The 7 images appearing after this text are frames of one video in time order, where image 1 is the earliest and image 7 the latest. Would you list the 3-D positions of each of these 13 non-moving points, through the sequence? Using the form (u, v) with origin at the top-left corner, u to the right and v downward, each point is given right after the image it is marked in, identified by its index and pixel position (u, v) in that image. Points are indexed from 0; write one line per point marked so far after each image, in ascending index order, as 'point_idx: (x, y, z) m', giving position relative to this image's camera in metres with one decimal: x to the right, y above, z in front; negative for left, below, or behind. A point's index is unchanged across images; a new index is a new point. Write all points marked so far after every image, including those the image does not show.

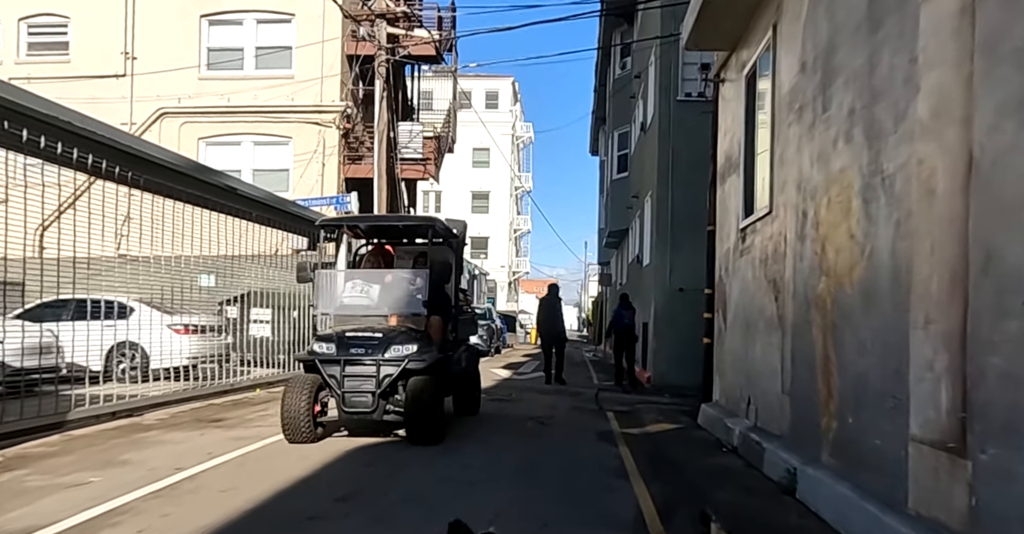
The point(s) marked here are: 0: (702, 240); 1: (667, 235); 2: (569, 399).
0: (+4.3, +0.6, +16.0) m
1: (+3.5, +0.8, +16.0) m
2: (+1.0, -2.3, +12.2) m
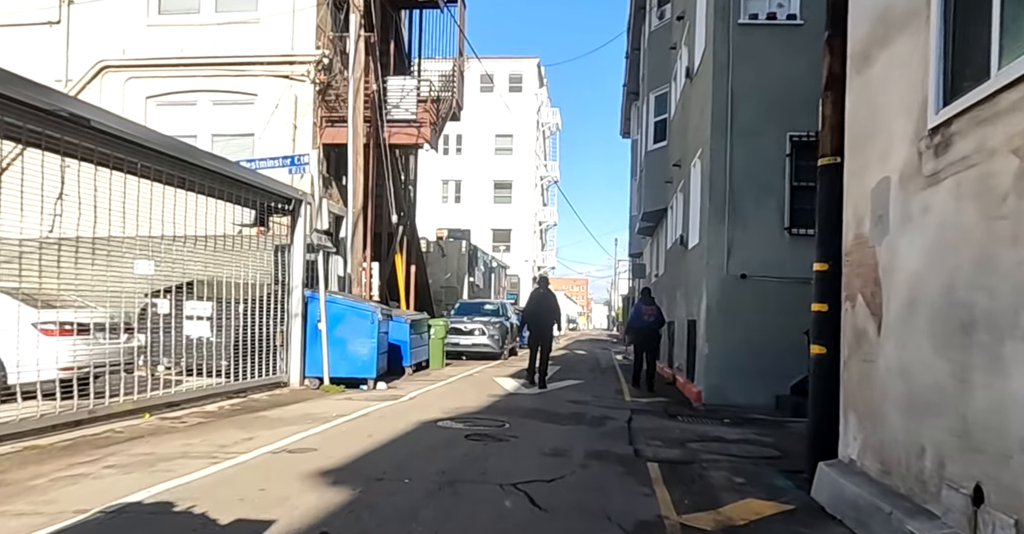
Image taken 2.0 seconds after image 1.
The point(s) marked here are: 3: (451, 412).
0: (+4.3, +0.9, +11.9) m
1: (+3.6, +1.1, +11.9) m
2: (+0.9, -1.9, +8.3) m
3: (-0.8, -1.9, +9.3) m
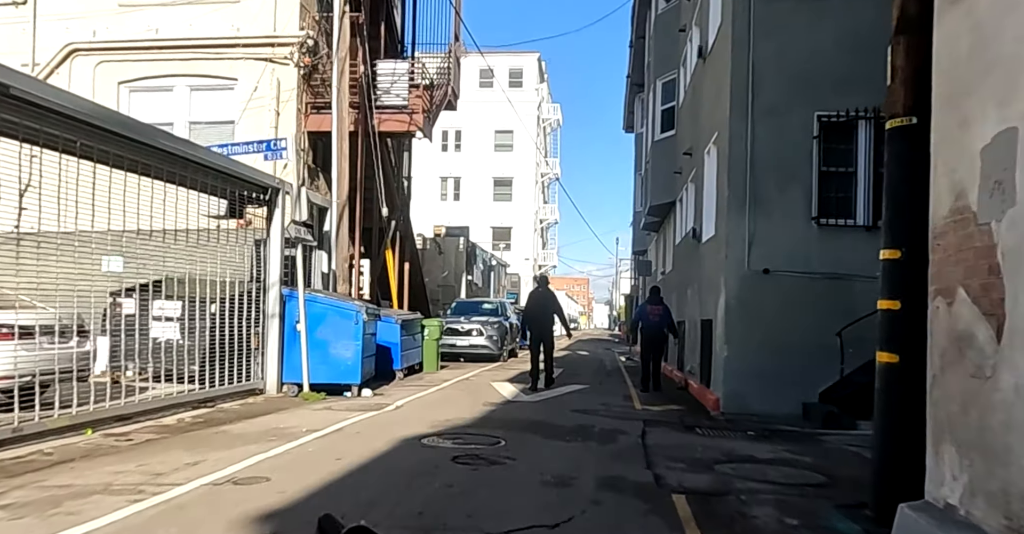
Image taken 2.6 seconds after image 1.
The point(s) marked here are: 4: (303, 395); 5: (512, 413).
0: (+4.3, +1.0, +10.7) m
1: (+3.5, +1.2, +10.8) m
2: (+0.9, -1.9, +7.1) m
3: (-0.8, -1.9, +8.2) m
4: (-3.4, -2.1, +11.4) m
5: (0.0, -2.0, +9.5) m
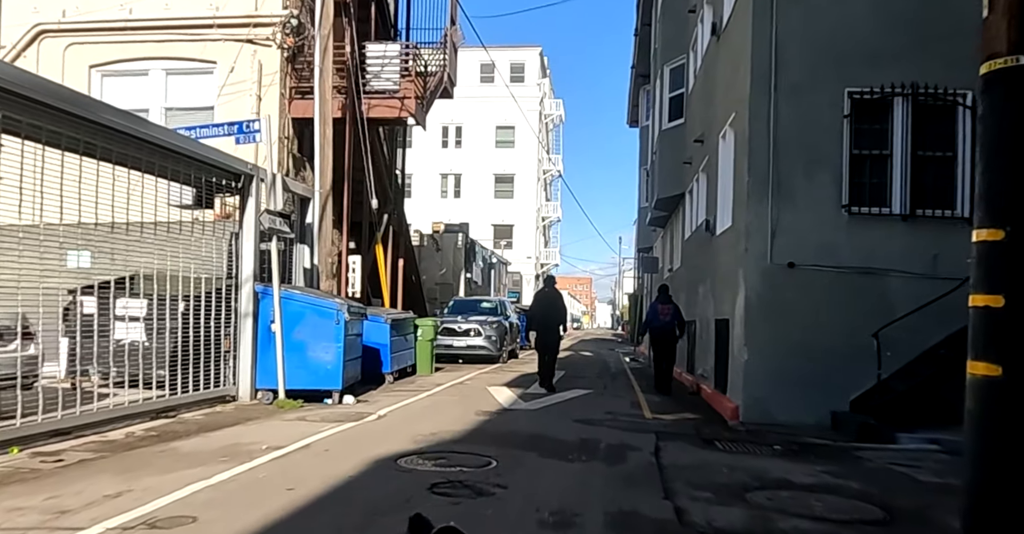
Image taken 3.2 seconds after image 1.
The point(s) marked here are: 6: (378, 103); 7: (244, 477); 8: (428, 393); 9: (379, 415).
0: (+4.3, +1.1, +9.6) m
1: (+3.5, +1.3, +9.7) m
2: (+0.8, -1.8, +6.0) m
3: (-0.9, -1.8, +7.1) m
4: (-3.4, -2.0, +10.3) m
5: (-0.1, -1.9, +8.4) m
6: (-3.0, +3.7, +15.7) m
7: (-2.1, -1.6, +5.4) m
8: (-1.5, -2.2, +12.6) m
9: (-1.8, -2.0, +9.5) m
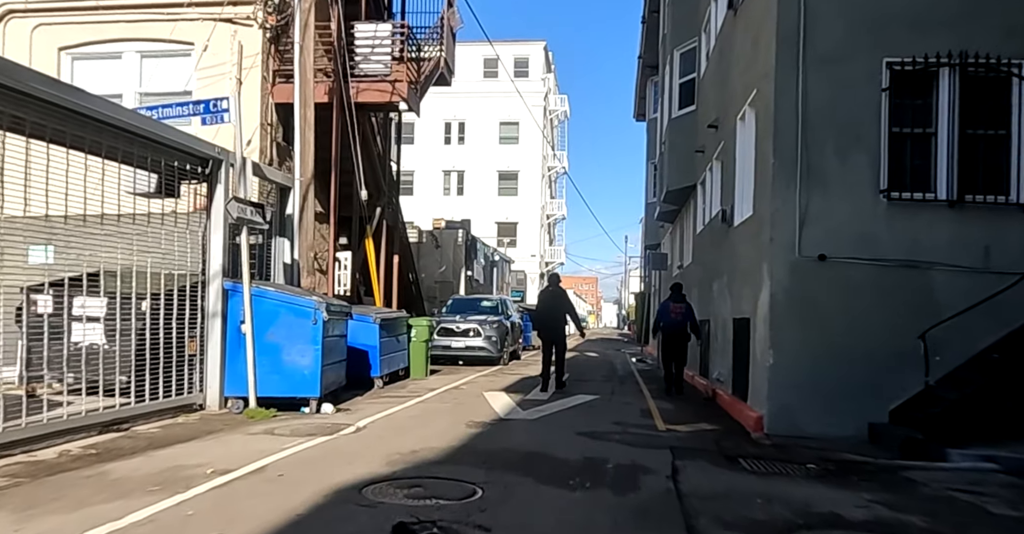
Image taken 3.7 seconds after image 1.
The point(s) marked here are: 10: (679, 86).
0: (+4.2, +1.2, +8.5) m
1: (+3.4, +1.4, +8.6) m
2: (+0.7, -1.7, +5.0) m
3: (-1.0, -1.7, +6.1) m
4: (-3.5, -1.9, +9.3) m
5: (-0.1, -1.8, +7.4) m
6: (-3.0, +3.7, +14.7) m
7: (-2.2, -1.6, +4.4) m
8: (-1.5, -2.2, +11.5) m
9: (-1.8, -1.9, +8.4) m
10: (+4.4, +4.8, +18.5) m
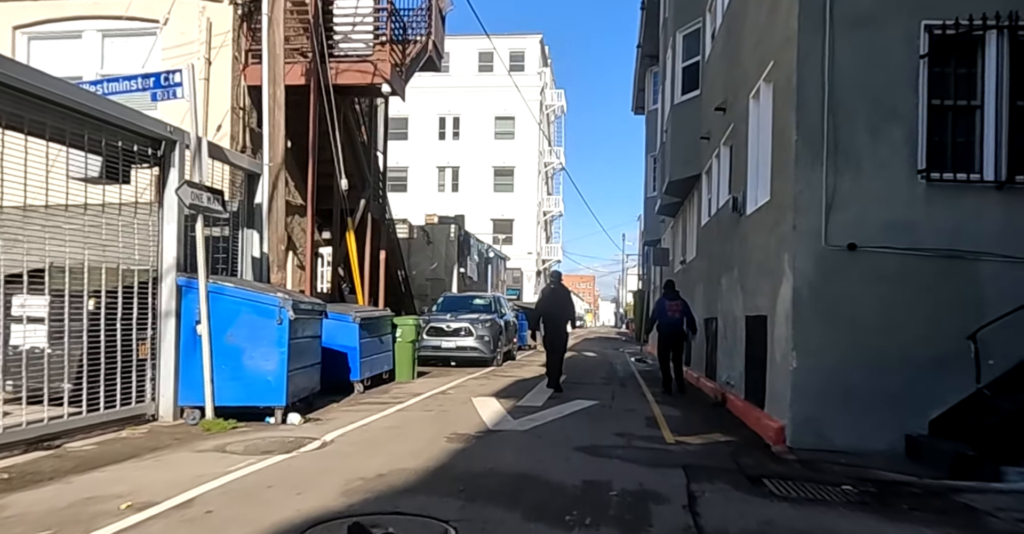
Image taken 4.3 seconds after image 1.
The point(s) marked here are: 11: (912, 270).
0: (+4.1, +1.3, +7.5) m
1: (+3.3, +1.5, +7.6) m
2: (+0.6, -1.6, +3.9) m
3: (-1.1, -1.6, +5.0) m
4: (-3.6, -1.8, +8.2) m
5: (-0.2, -1.7, +6.3) m
6: (-3.2, +3.8, +13.6) m
7: (-2.3, -1.5, +3.4) m
8: (-1.7, -2.1, +10.5) m
9: (-2.0, -1.8, +7.4) m
10: (+4.2, +4.9, +17.5) m
11: (+4.2, 0.0, +7.4) m
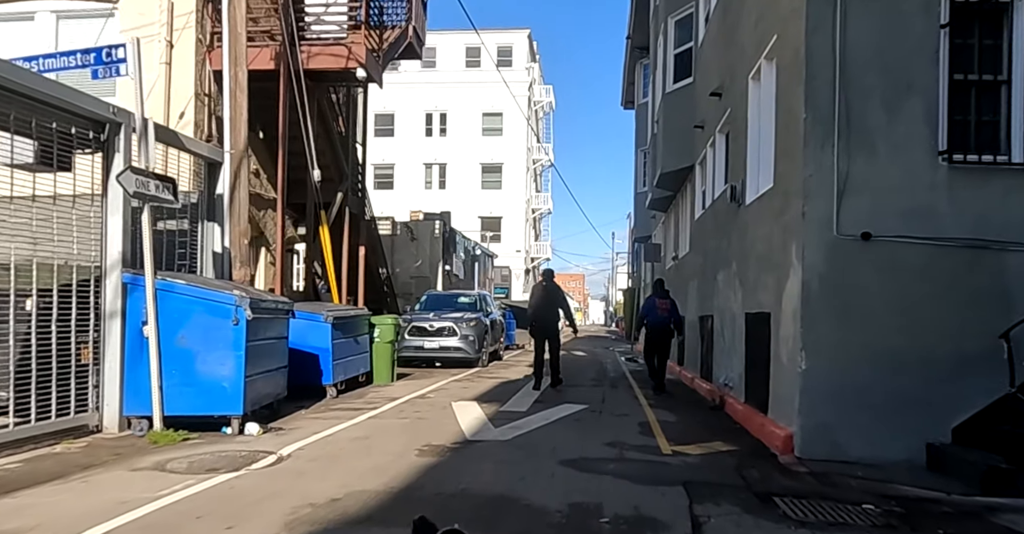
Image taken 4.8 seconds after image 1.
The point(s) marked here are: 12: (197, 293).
0: (+3.9, +1.4, +6.8) m
1: (+3.1, +1.6, +6.8) m
2: (+0.5, -1.6, +3.2) m
3: (-1.3, -1.6, +4.2) m
4: (-3.8, -1.8, +7.4) m
5: (-0.4, -1.7, +5.6) m
6: (-3.5, +3.9, +12.8) m
7: (-2.4, -1.4, +2.6) m
8: (-1.9, -2.0, +9.7) m
9: (-2.1, -1.8, +6.6) m
10: (+3.8, +5.0, +16.8) m
11: (+4.0, 0.0, +6.7) m
12: (-3.5, -0.3, +7.7) m
